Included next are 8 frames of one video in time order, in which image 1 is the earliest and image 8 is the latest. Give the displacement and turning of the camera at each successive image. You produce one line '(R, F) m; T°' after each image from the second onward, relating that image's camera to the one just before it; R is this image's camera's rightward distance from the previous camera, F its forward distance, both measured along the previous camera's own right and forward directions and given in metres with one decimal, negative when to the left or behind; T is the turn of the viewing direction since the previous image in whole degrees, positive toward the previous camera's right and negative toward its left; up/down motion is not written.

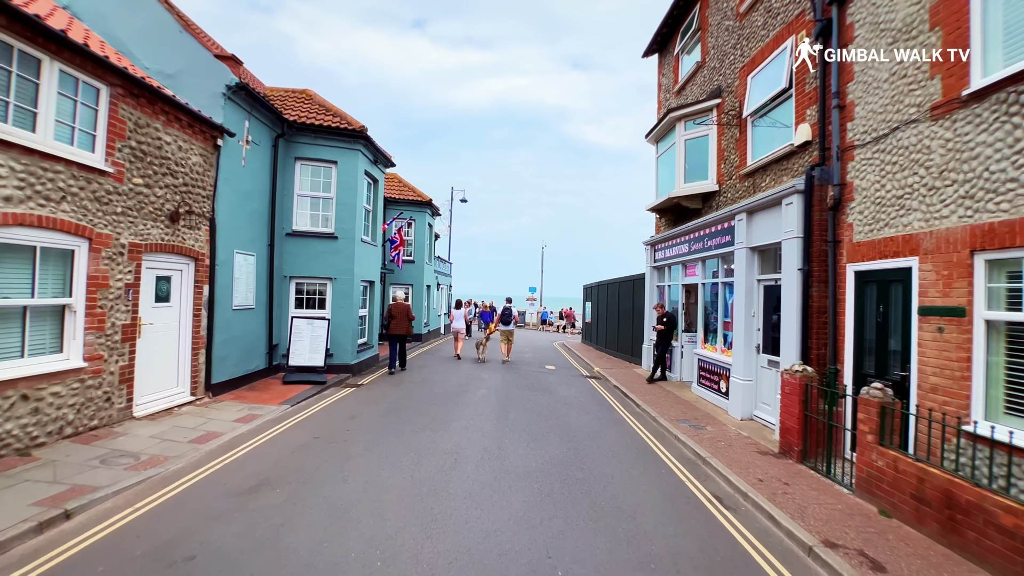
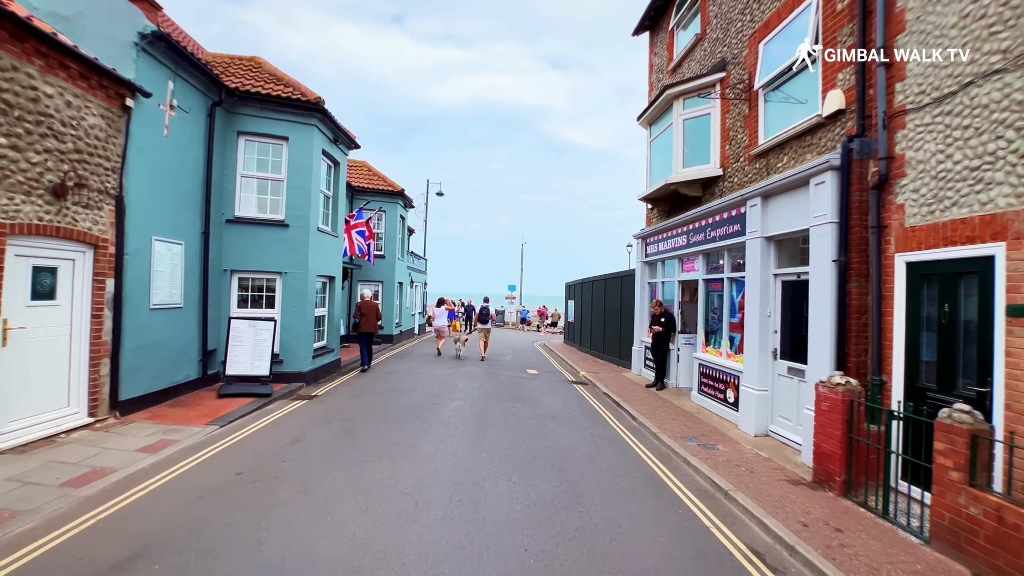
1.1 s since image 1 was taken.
(0.0, +1.2) m; +3°
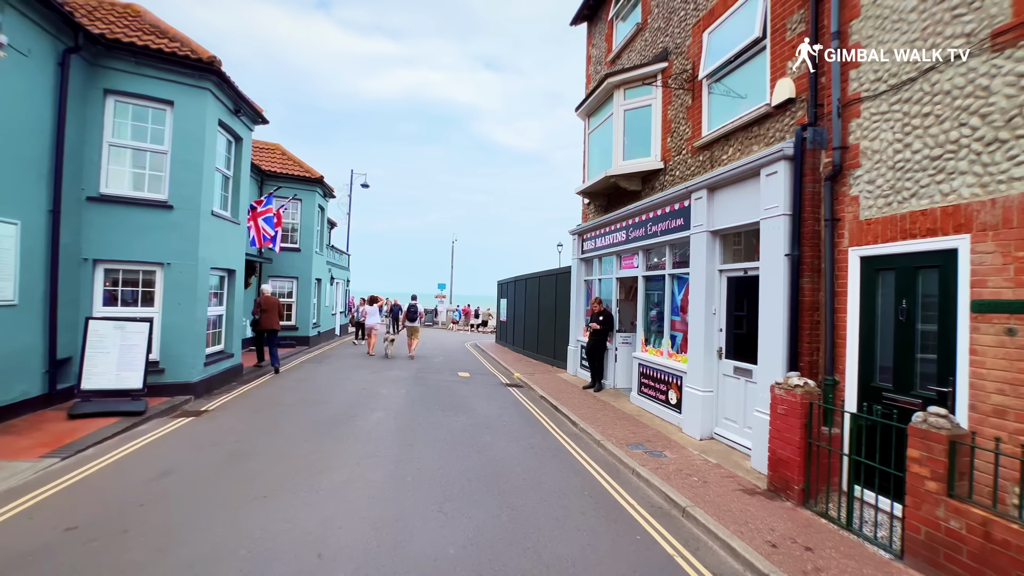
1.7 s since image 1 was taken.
(0.0, +0.8) m; +9°
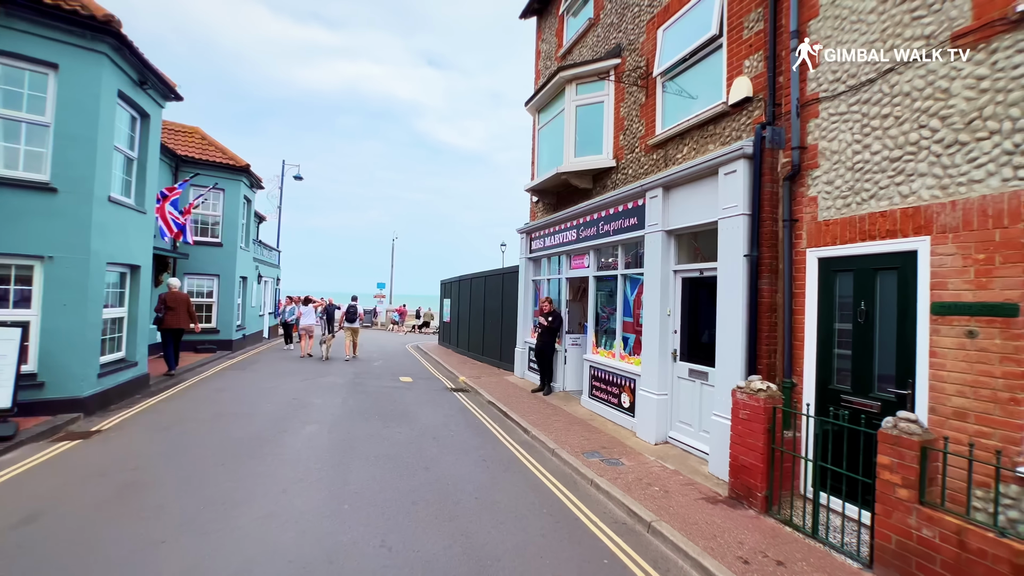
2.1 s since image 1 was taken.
(-0.1, +0.5) m; +7°
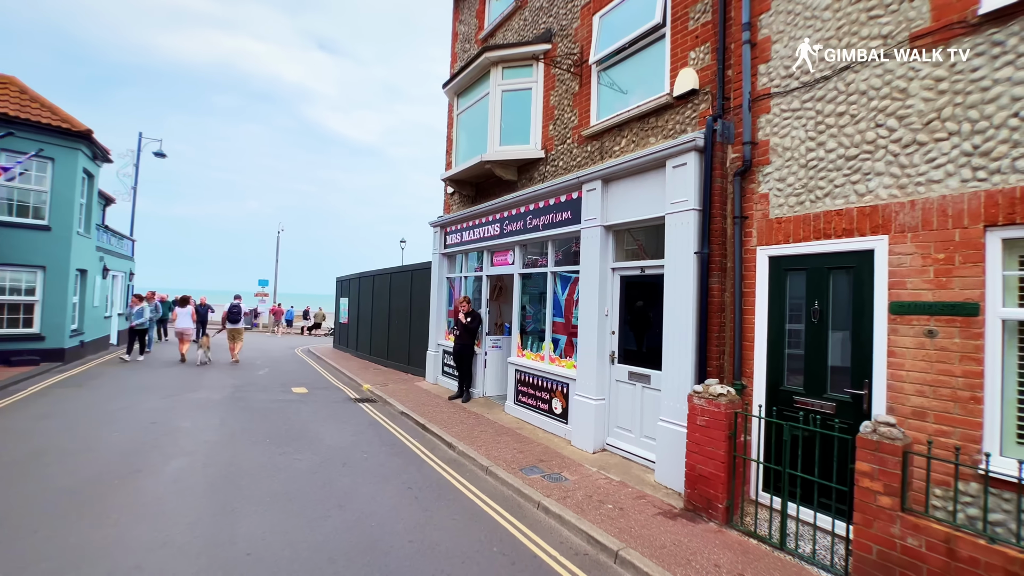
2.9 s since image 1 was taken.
(-0.4, +0.8) m; +13°
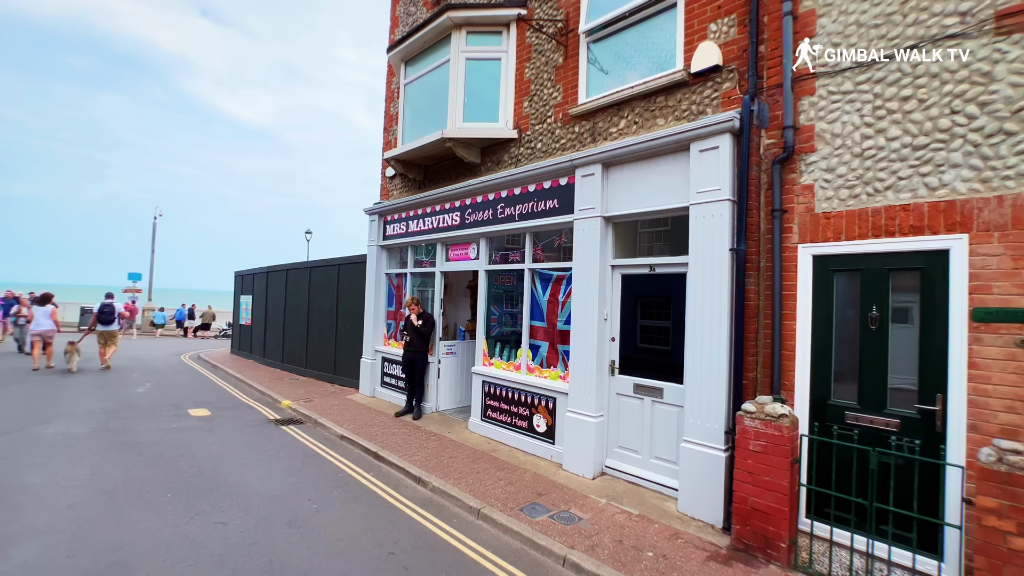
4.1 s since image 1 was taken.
(-0.9, +1.1) m; +11°
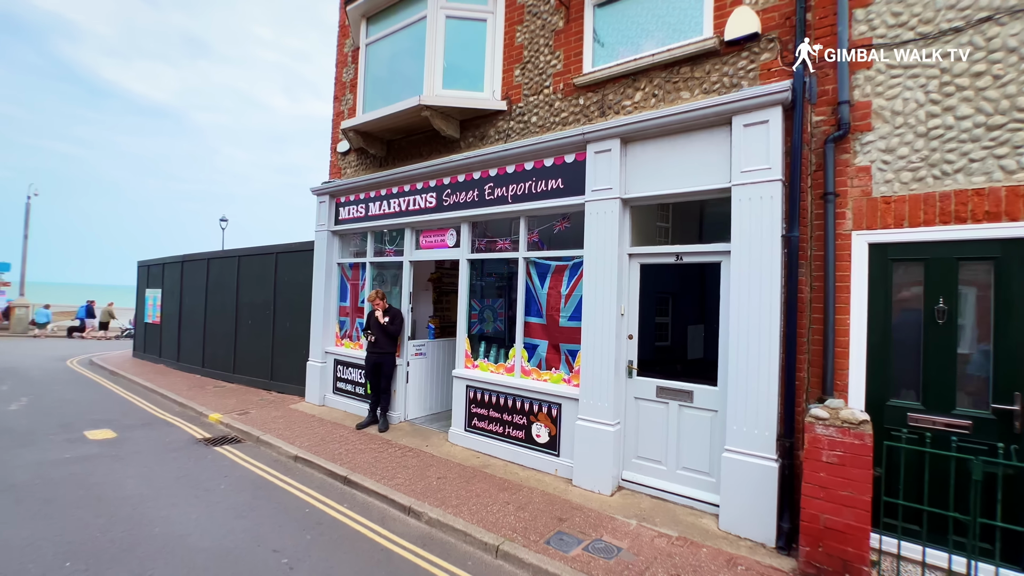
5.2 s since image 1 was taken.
(-0.8, +0.8) m; +9°
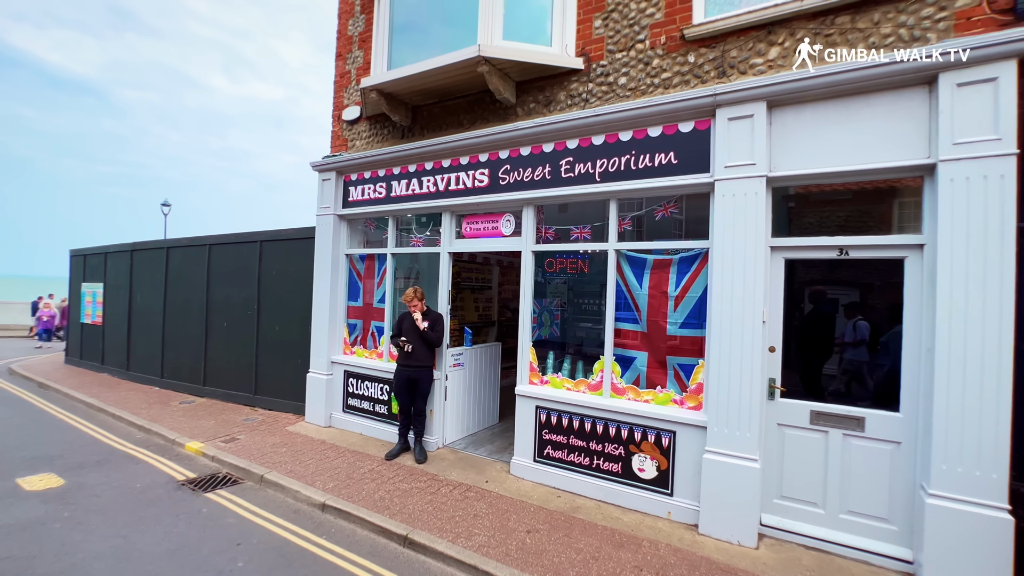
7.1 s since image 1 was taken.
(-1.3, +1.2) m; +6°
